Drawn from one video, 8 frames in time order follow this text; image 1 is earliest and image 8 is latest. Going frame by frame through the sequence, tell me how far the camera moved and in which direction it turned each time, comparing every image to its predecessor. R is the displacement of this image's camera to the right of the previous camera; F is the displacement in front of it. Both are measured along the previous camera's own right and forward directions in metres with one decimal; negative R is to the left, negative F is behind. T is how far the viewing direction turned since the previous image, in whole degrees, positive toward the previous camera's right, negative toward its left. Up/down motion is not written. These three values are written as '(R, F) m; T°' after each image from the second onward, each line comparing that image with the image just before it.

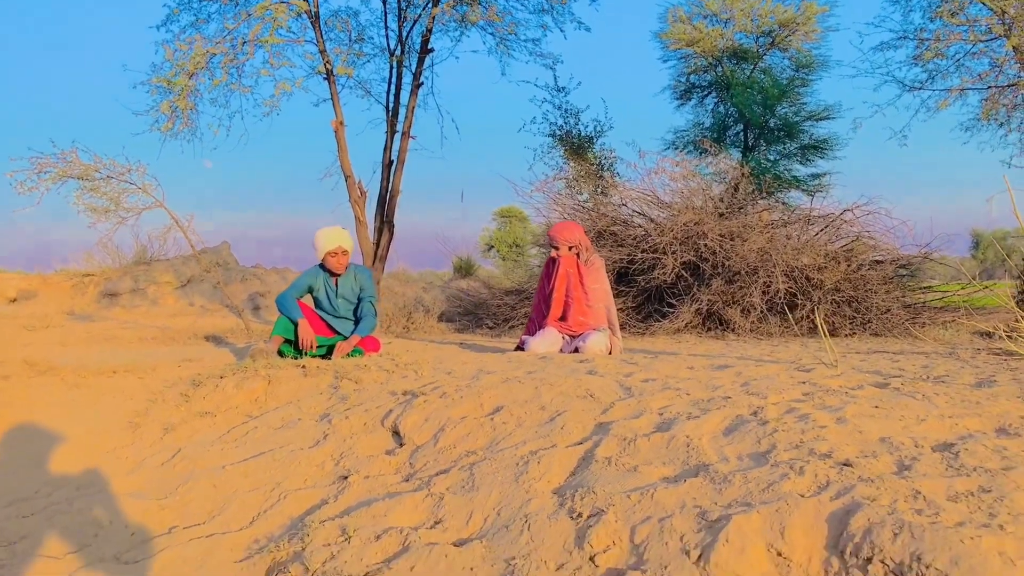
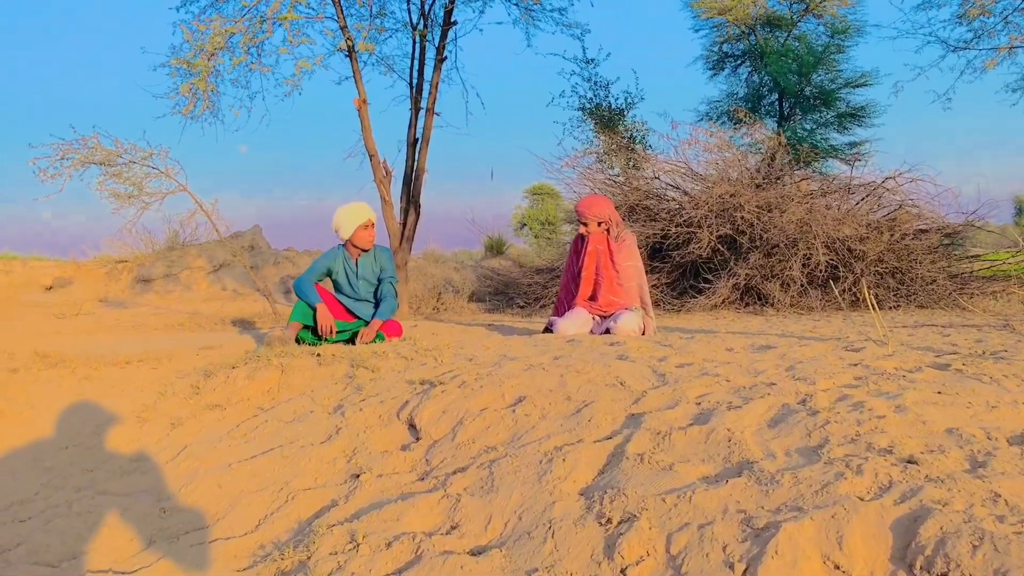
(0.0, +0.3) m; -2°
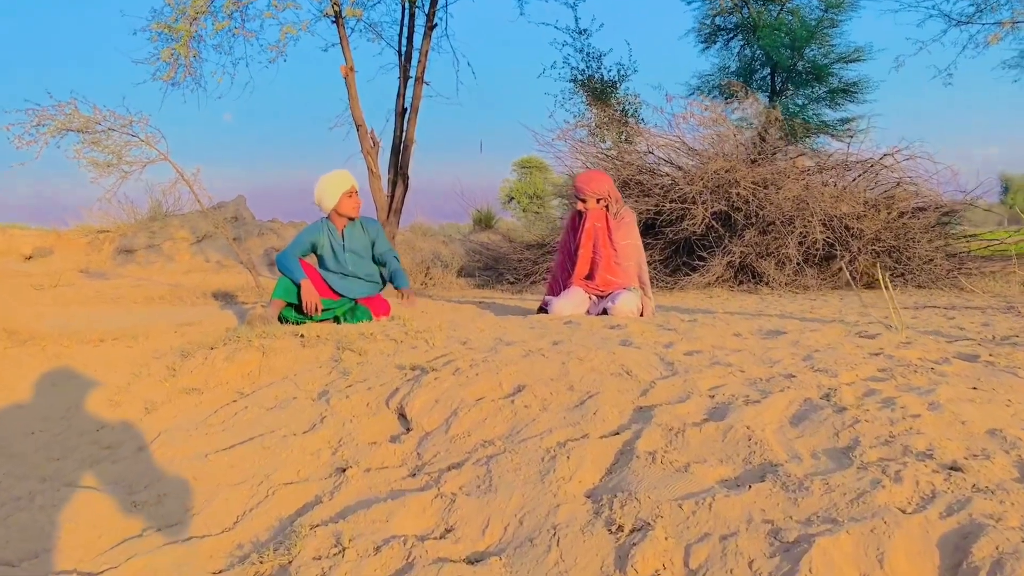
(0.0, +0.2) m; +1°
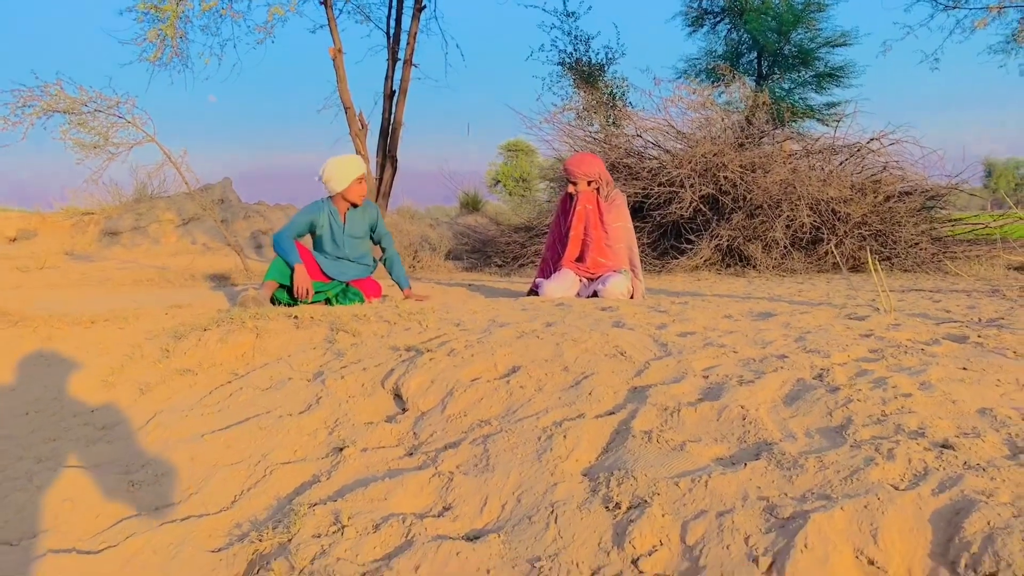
(0.0, 0.0) m; +1°
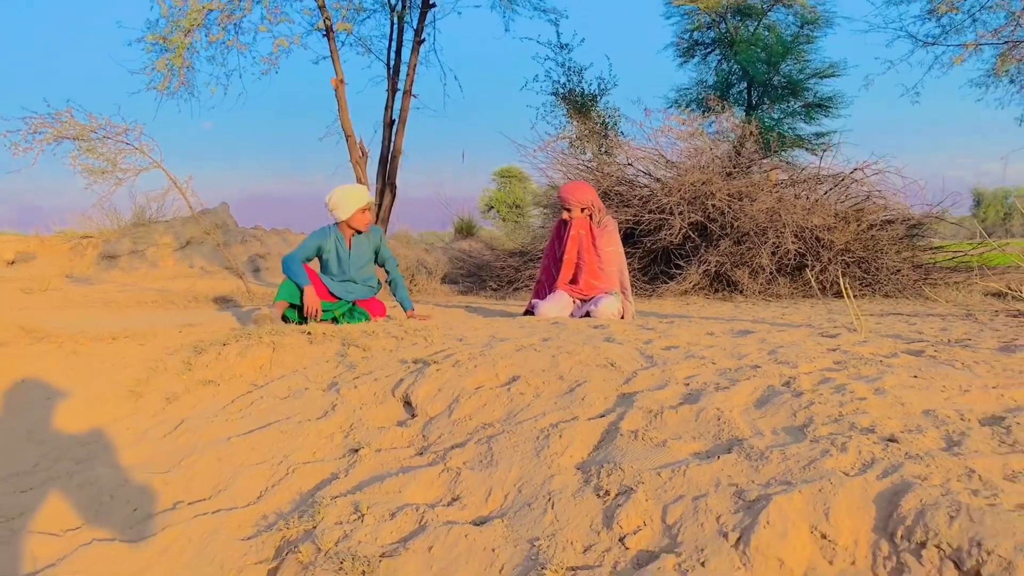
(0.0, -0.3) m; 0°
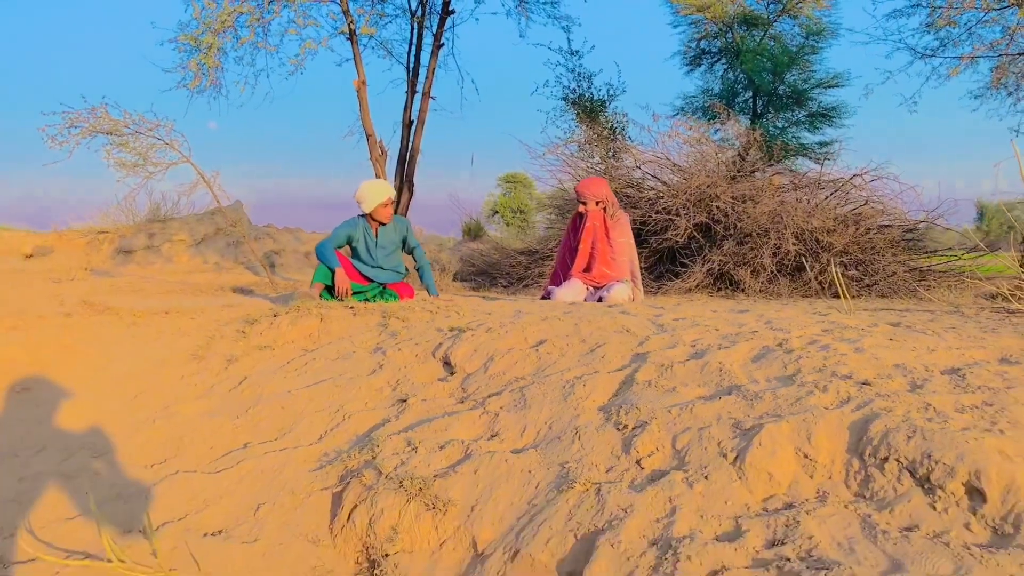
(-0.1, -0.5) m; 0°
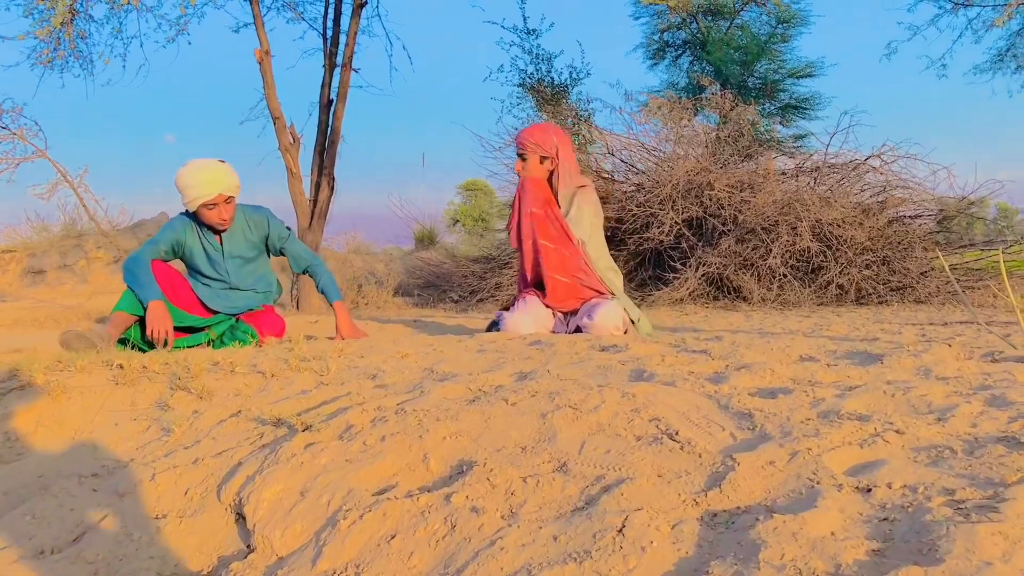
(+0.2, +2.4) m; +2°
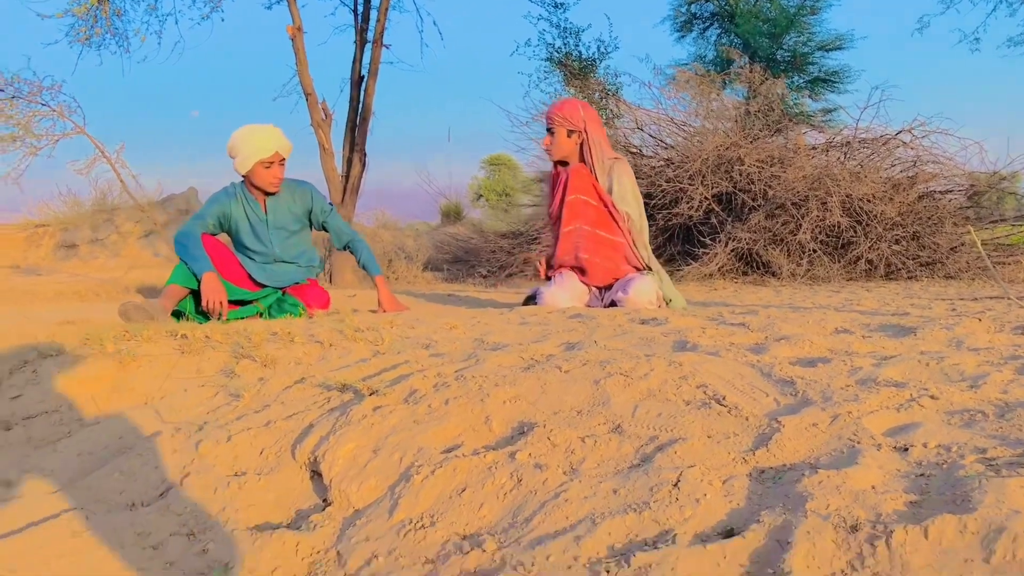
(-0.1, -0.1) m; -1°
